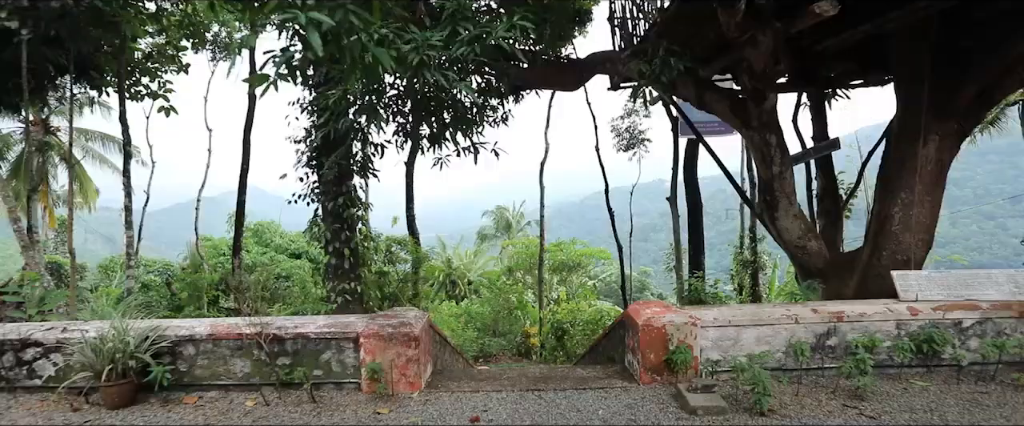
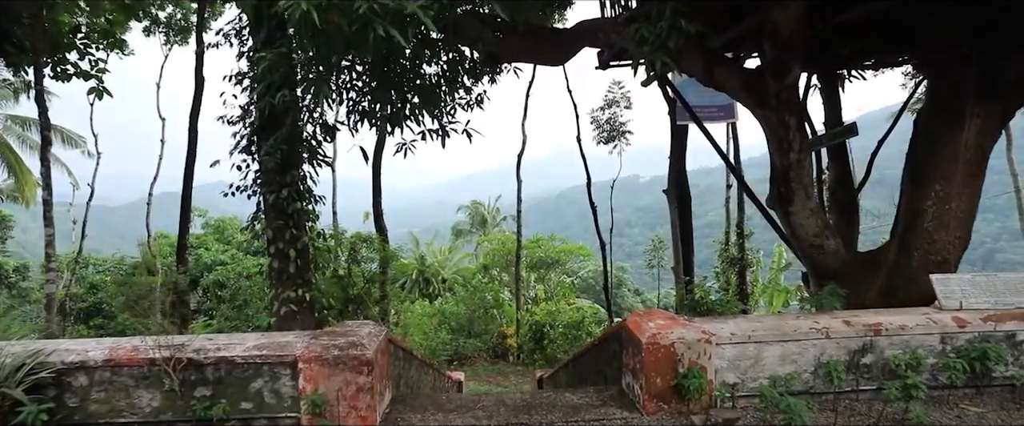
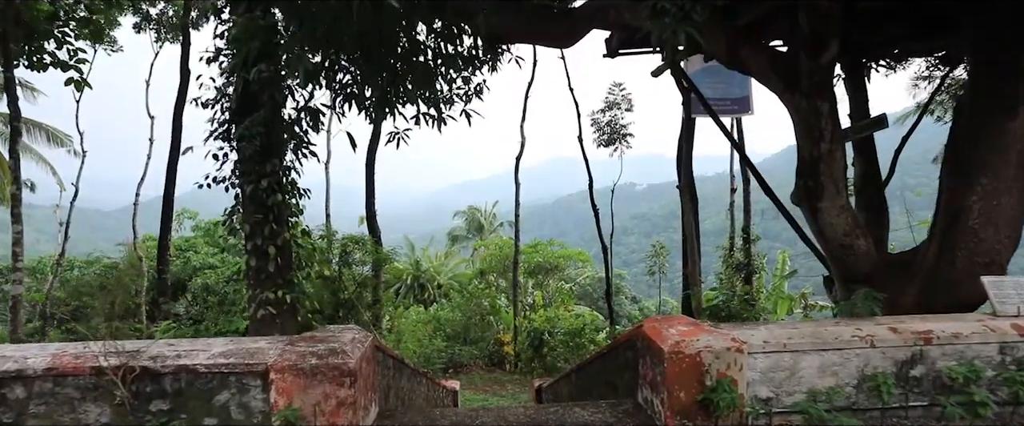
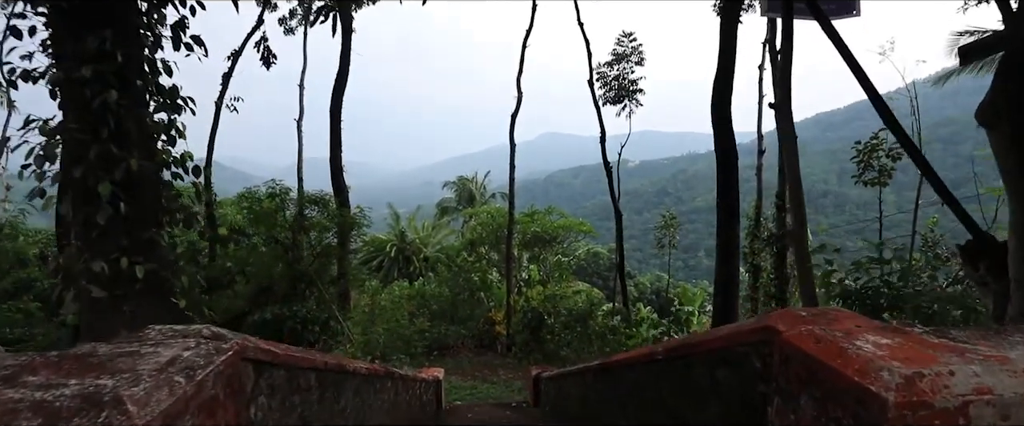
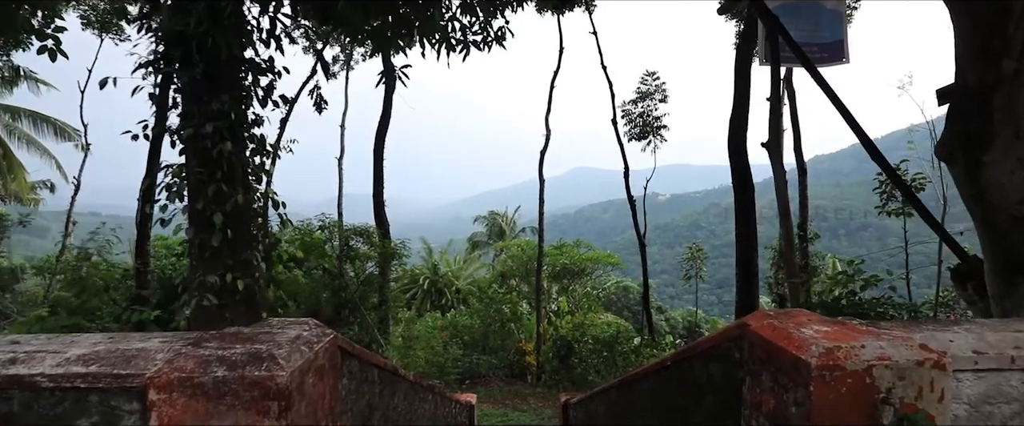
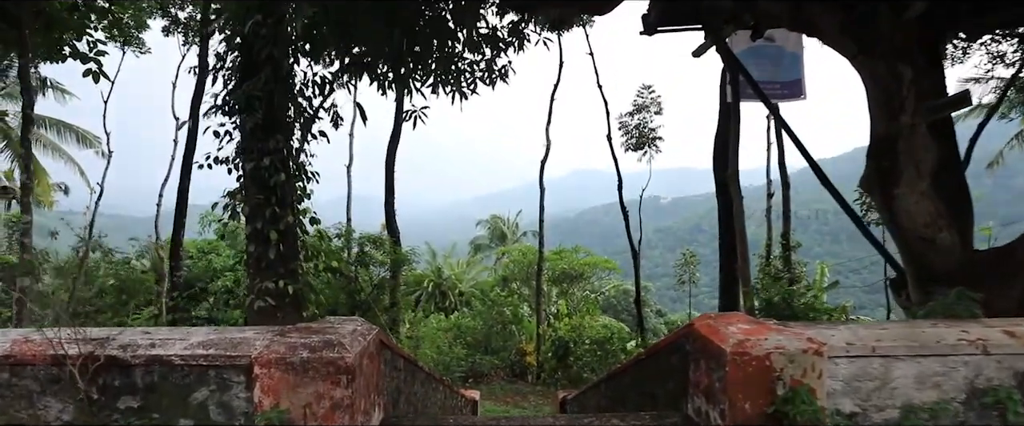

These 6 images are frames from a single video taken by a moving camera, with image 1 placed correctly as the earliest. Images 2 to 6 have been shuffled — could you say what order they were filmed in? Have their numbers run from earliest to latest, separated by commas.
2, 3, 6, 5, 4
